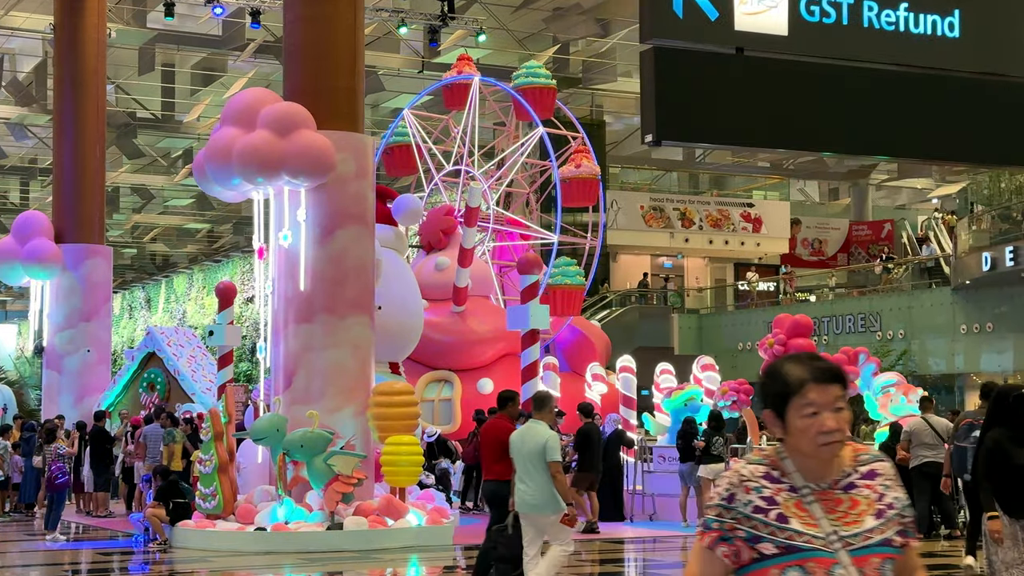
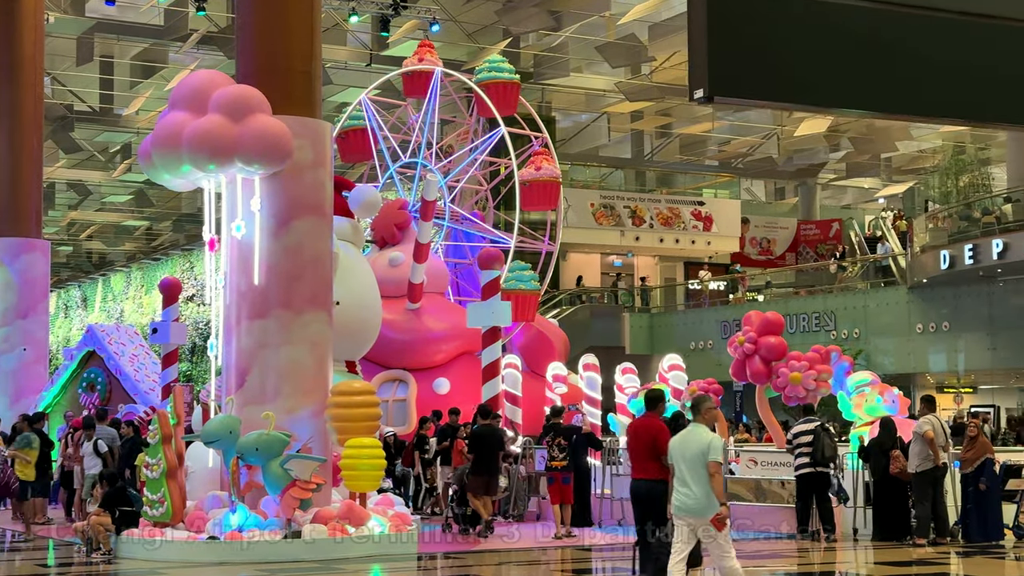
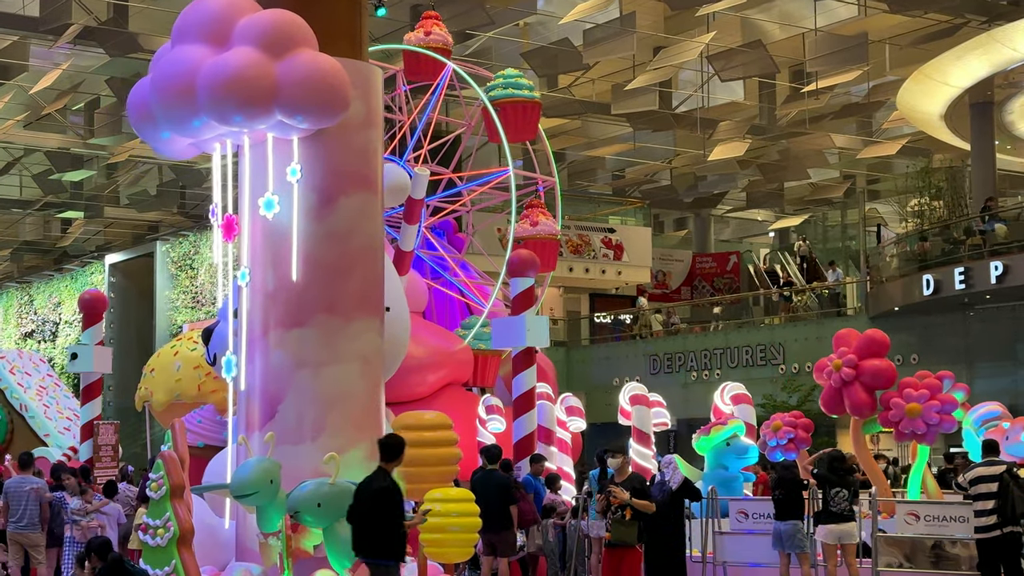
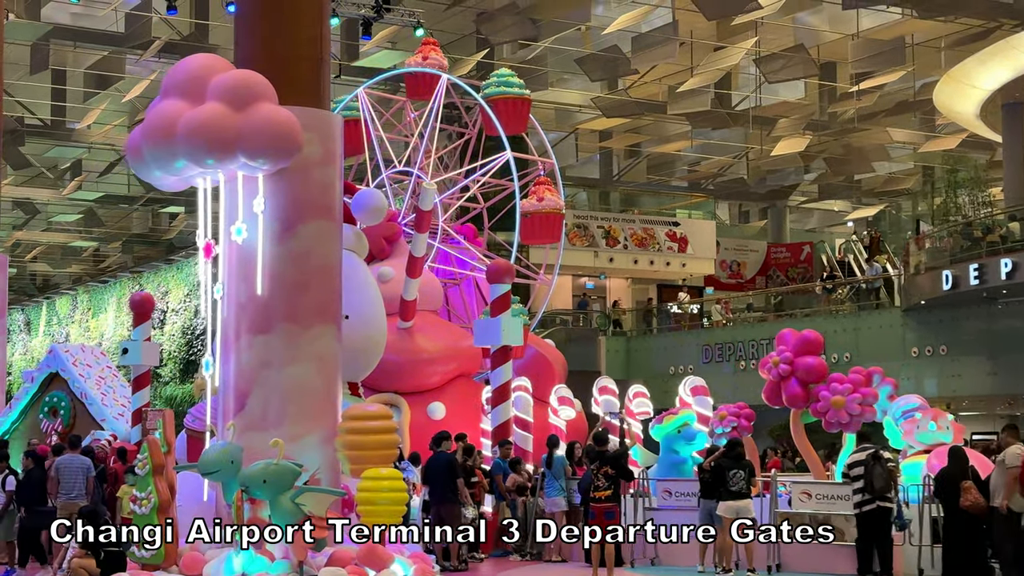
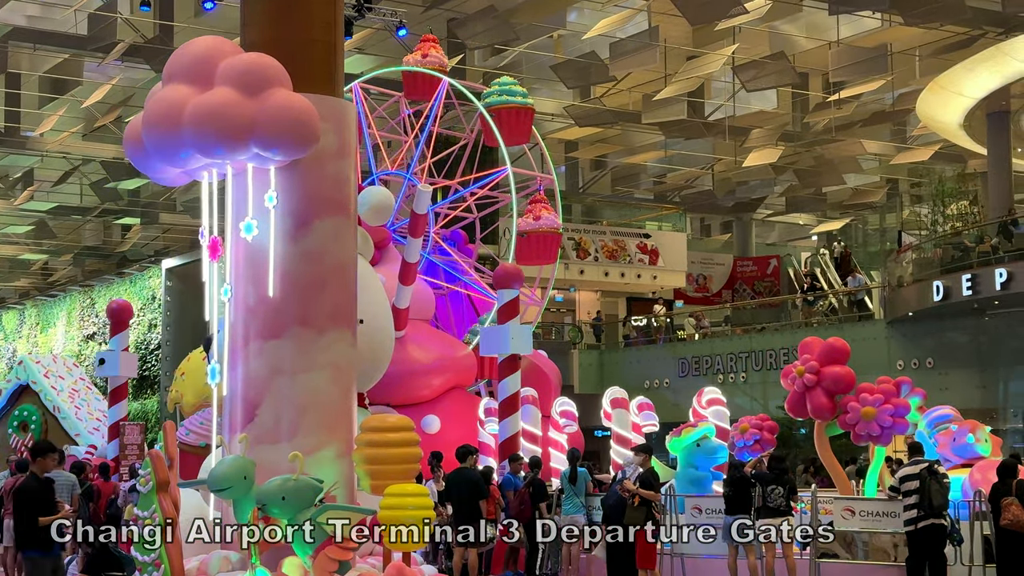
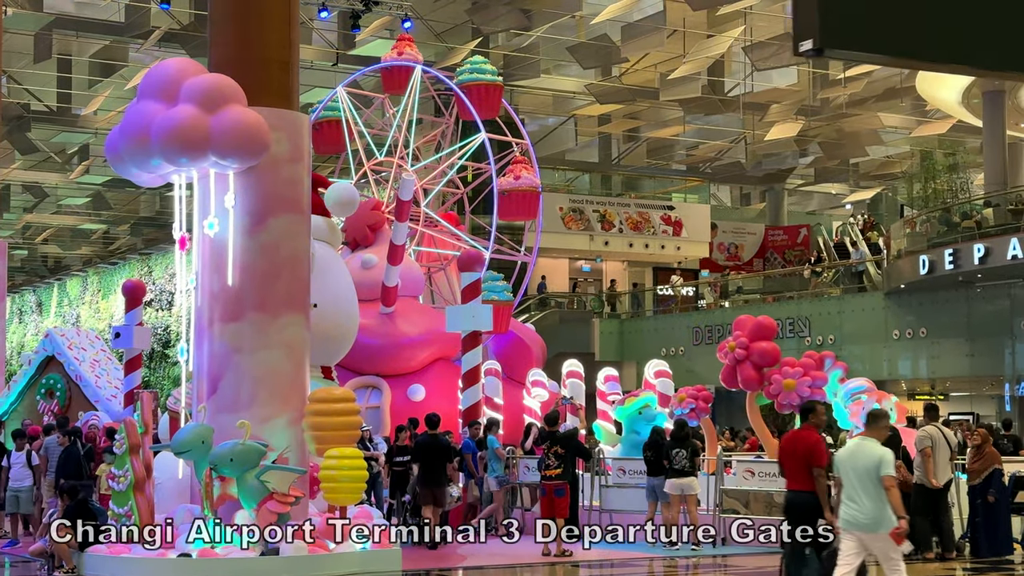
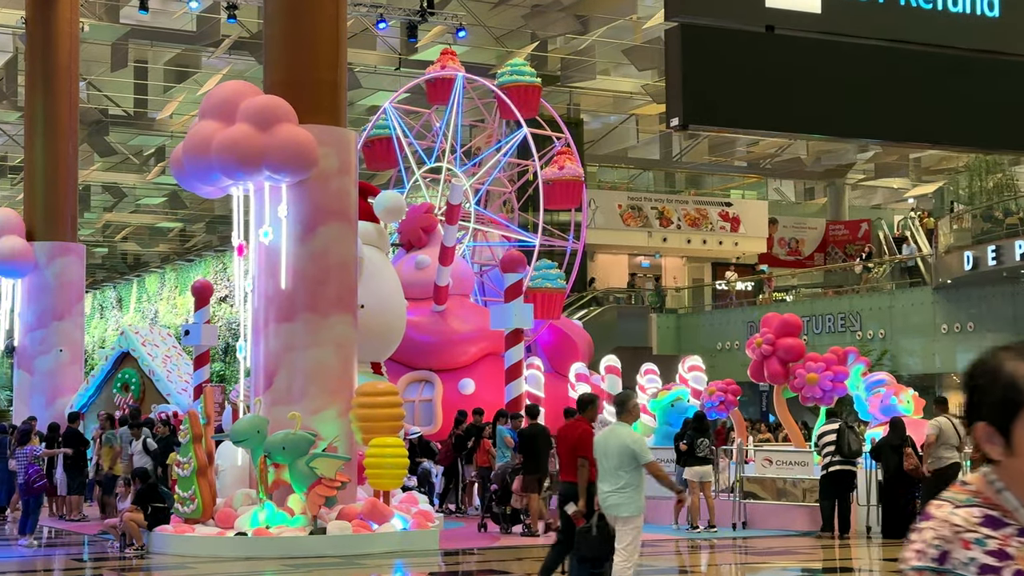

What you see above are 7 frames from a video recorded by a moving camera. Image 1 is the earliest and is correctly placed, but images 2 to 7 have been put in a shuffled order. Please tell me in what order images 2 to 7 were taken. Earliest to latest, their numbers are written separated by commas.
7, 2, 6, 4, 5, 3
